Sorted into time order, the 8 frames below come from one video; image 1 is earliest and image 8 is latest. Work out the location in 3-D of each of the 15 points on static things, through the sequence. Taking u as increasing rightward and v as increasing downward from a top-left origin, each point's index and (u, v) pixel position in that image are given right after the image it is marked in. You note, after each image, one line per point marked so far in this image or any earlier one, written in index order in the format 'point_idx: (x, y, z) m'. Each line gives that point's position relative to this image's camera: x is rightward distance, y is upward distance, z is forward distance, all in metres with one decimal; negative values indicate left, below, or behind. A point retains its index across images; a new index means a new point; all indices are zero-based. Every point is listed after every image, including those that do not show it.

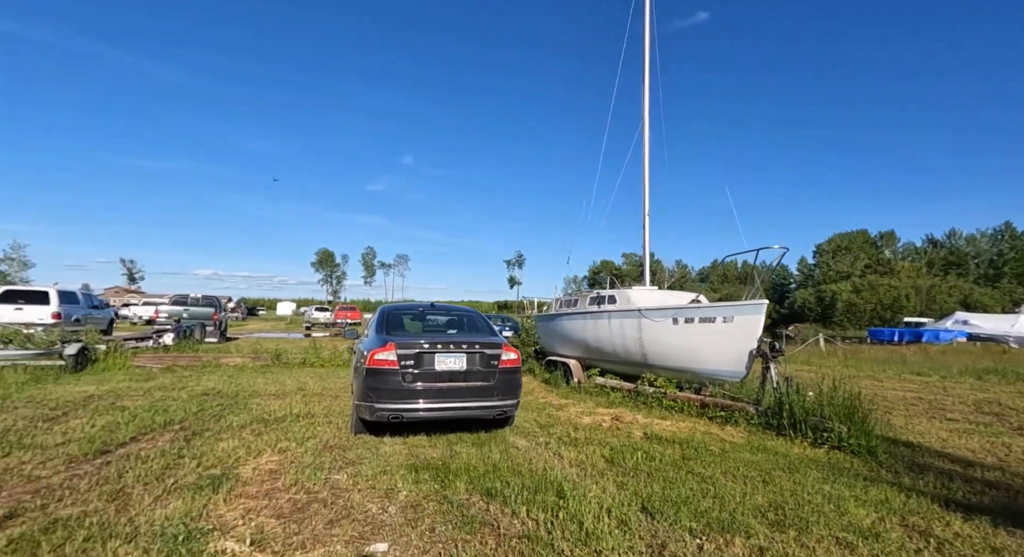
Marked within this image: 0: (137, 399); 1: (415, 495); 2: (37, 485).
0: (-5.4, -1.7, +7.0) m
1: (-0.7, -1.5, +3.4) m
2: (-3.6, -1.6, +3.6) m
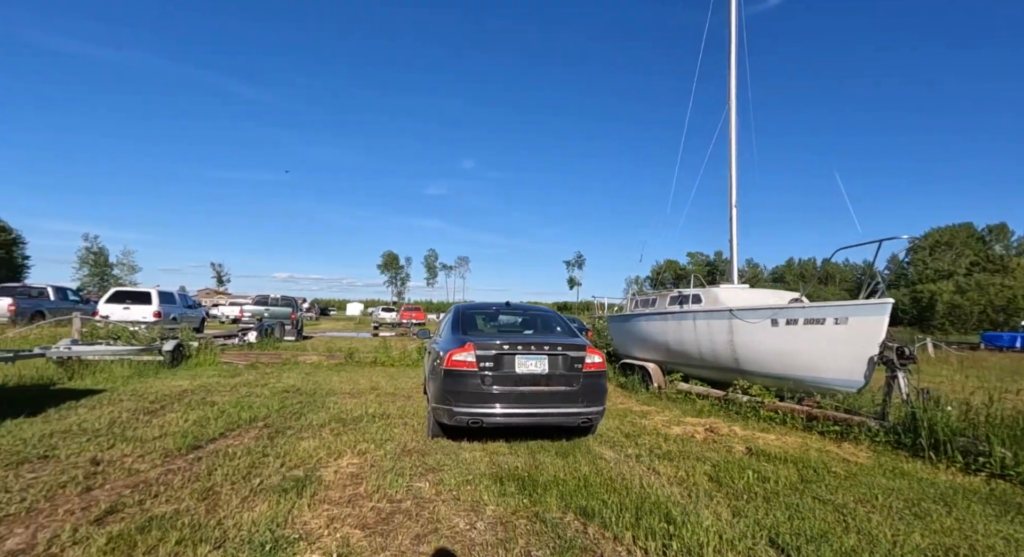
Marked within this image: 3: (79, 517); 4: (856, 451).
0: (-4.3, -1.7, +7.3) m
1: (-0.1, -1.5, +3.2) m
2: (-2.9, -1.5, +3.7) m
3: (-2.7, -1.5, +3.0) m
4: (+3.1, -1.6, +4.4) m
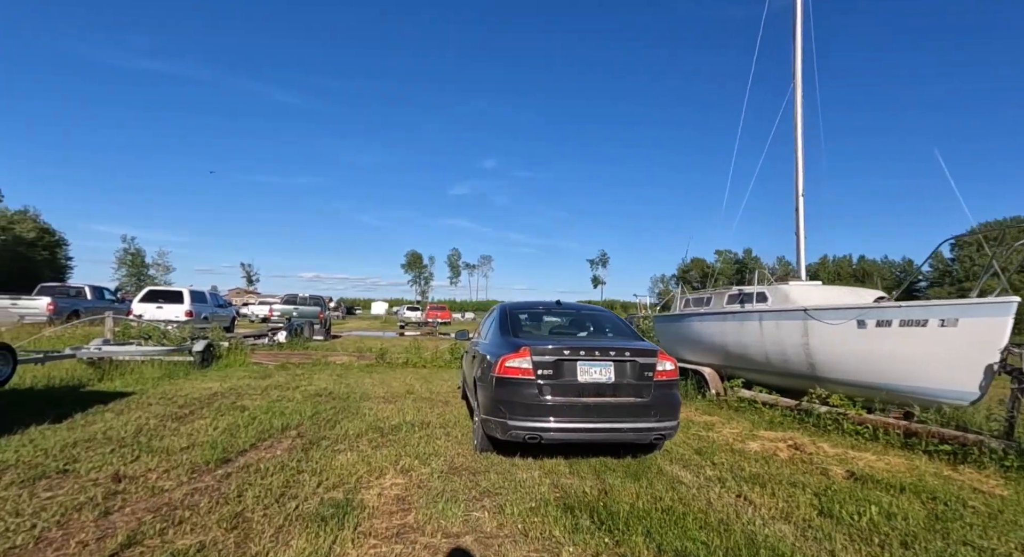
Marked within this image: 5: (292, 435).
0: (-3.7, -1.7, +7.0) m
1: (+0.4, -1.5, +2.6) m
2: (-2.4, -1.5, +3.3) m
3: (-2.3, -1.5, +2.6) m
4: (+3.6, -1.5, +3.7) m
5: (-2.3, -1.6, +5.1) m
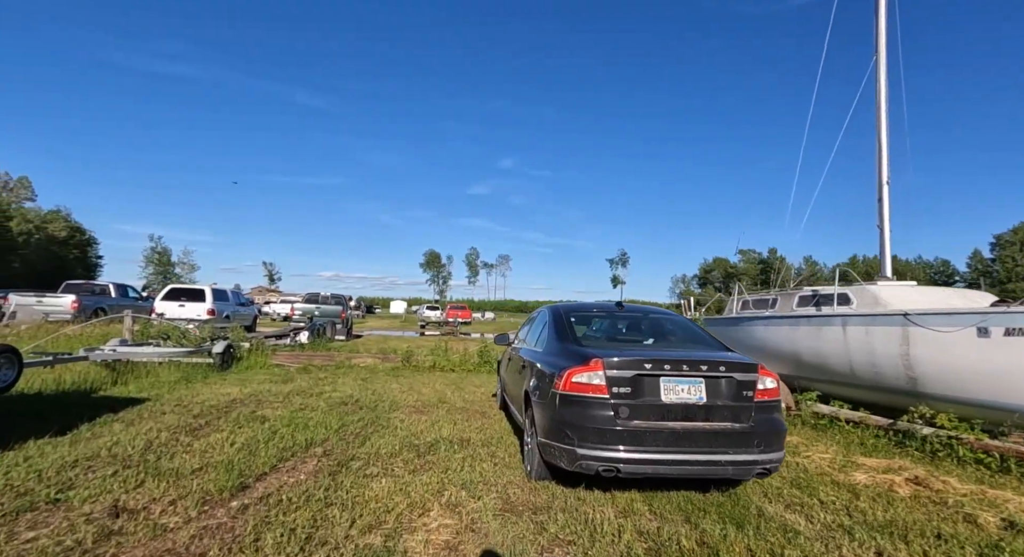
0: (-3.1, -1.7, +6.4) m
1: (+0.8, -1.5, +1.9) m
2: (-2.0, -1.5, +2.7) m
3: (-1.8, -1.4, +2.0) m
4: (+4.1, -1.5, +2.9) m
5: (-1.8, -1.6, +4.5) m
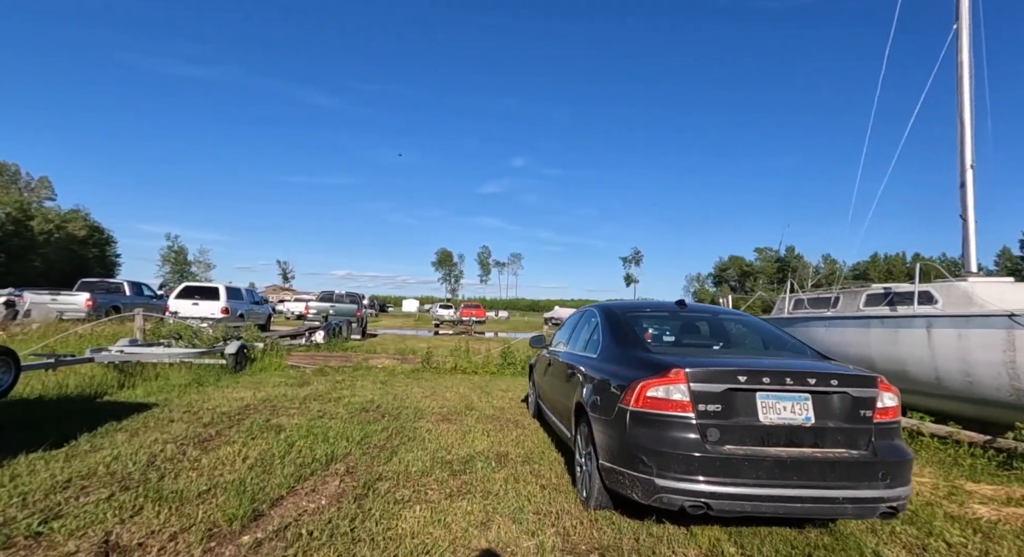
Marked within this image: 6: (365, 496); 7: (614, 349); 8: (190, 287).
0: (-2.7, -1.6, +5.9) m
1: (+1.1, -1.4, +1.4) m
2: (-1.6, -1.5, +2.2) m
3: (-1.5, -1.4, +1.5) m
4: (+4.4, -1.5, +2.2) m
5: (-1.4, -1.6, +4.0) m
6: (-1.1, -1.6, +3.5) m
7: (+0.8, -0.5, +3.8) m
8: (-11.5, -0.3, +17.2) m
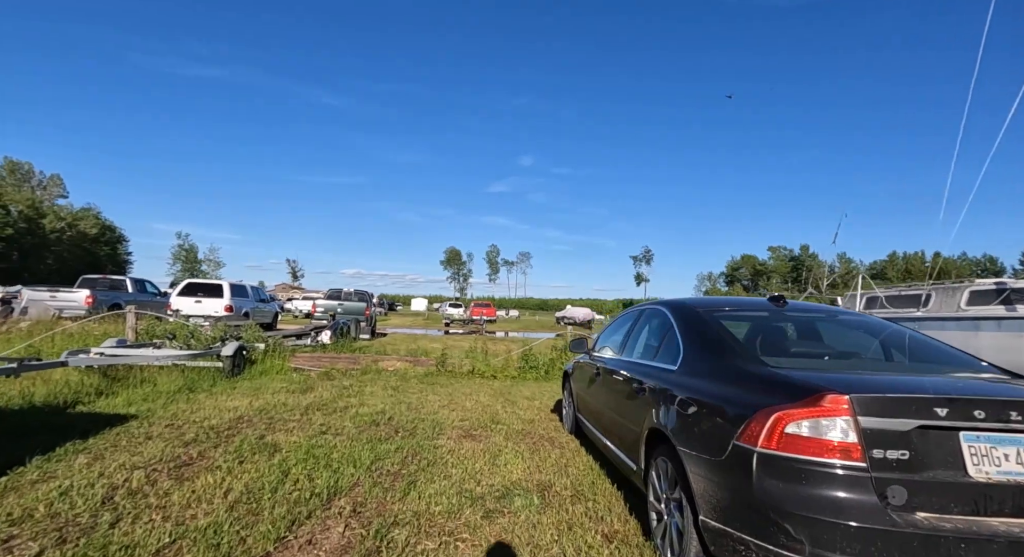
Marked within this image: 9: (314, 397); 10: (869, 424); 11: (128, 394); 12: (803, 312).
0: (-2.3, -1.6, +5.1) m
1: (+1.4, -1.4, +0.5) m
2: (-1.3, -1.4, +1.4) m
3: (-1.2, -1.3, +0.6) m
4: (+4.7, -1.4, +1.3) m
5: (-1.1, -1.5, +3.1) m
6: (-0.8, -1.5, +2.7) m
7: (+1.1, -0.5, +2.9) m
8: (-10.9, -0.2, +16.5) m
9: (-2.8, -1.7, +6.9) m
10: (+1.3, -0.6, +1.8) m
11: (-4.7, -1.4, +6.0) m
12: (+2.1, -0.3, +3.6) m
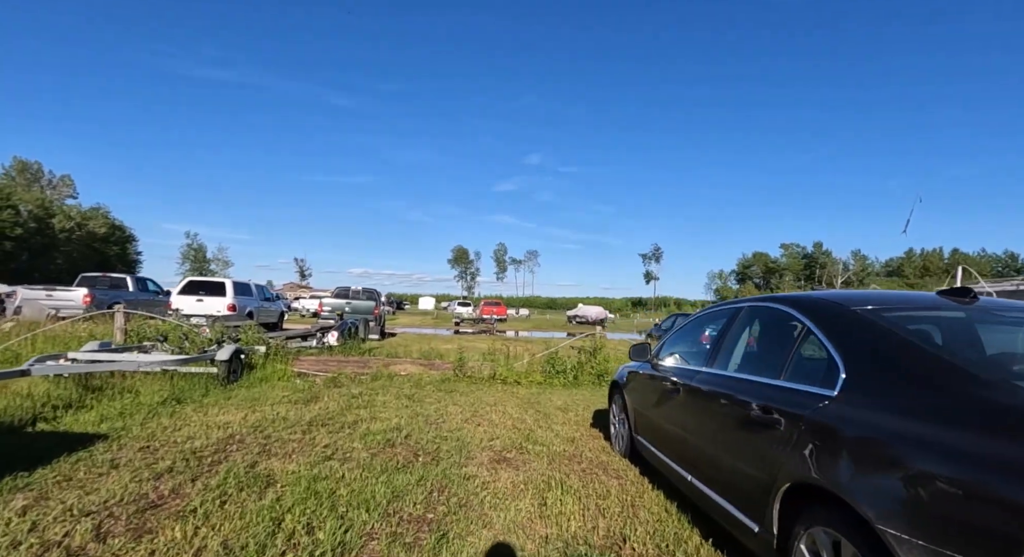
0: (-1.9, -1.5, +4.2) m
1: (+1.7, -1.3, -0.4) m
2: (-1.0, -1.3, +0.5) m
3: (-0.9, -1.3, -0.2) m
4: (+5.0, -1.4, +0.3) m
5: (-0.7, -1.5, +2.2) m
6: (-0.4, -1.4, +1.8) m
7: (+1.5, -0.4, +2.0) m
8: (-10.4, -0.1, +15.8) m
9: (-2.4, -1.6, +6.0) m
10: (+1.7, -0.5, +0.9) m
11: (-4.3, -1.4, +5.1) m
12: (+2.4, -0.2, +2.7) m
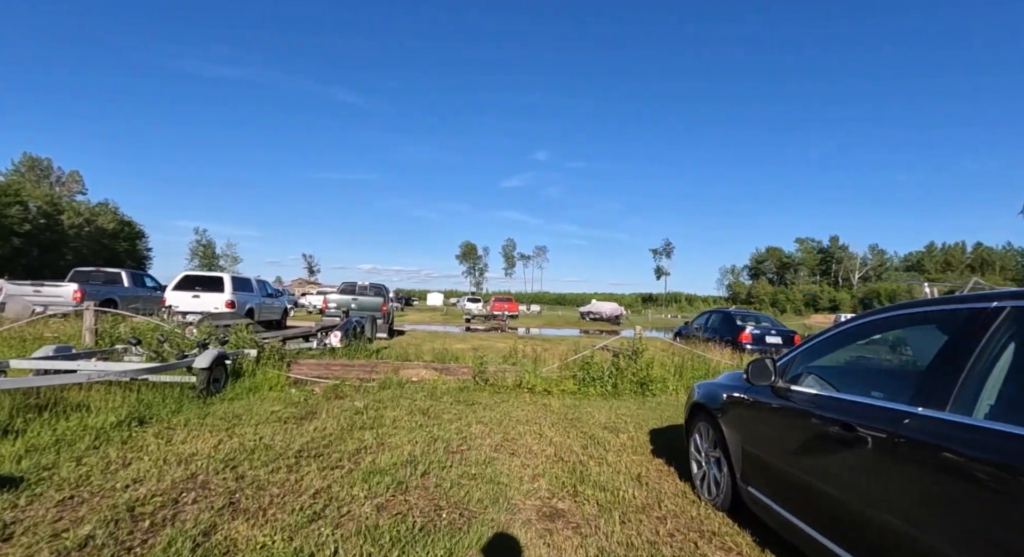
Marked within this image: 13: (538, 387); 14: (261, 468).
0: (-1.5, -1.4, +3.1) m
1: (+2.0, -1.3, -1.7) m
2: (-0.7, -1.3, -0.7) m
3: (-0.6, -1.2, -1.4) m
4: (+5.3, -1.3, -0.9) m
5: (-0.4, -1.4, +1.1) m
6: (-0.1, -1.4, +0.6) m
7: (+1.8, -0.4, +0.8) m
8: (-9.8, +0.1, +14.7) m
9: (-2.0, -1.5, +4.9) m
10: (+2.0, -0.4, -0.3) m
11: (-3.9, -1.3, +4.0) m
12: (+2.8, -0.1, +1.5) m
13: (+0.4, -1.6, +7.5) m
14: (-1.9, -1.4, +3.7) m
